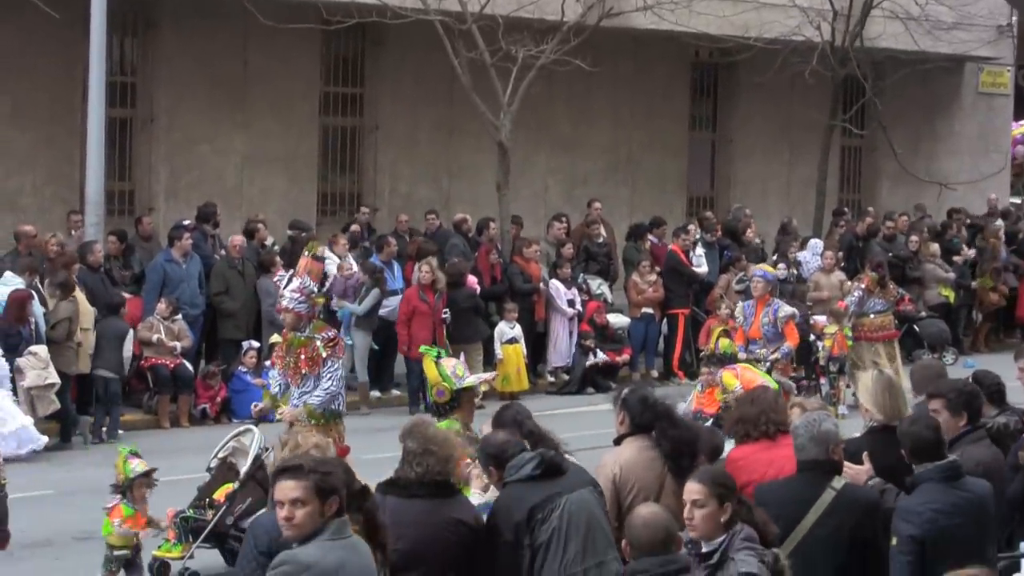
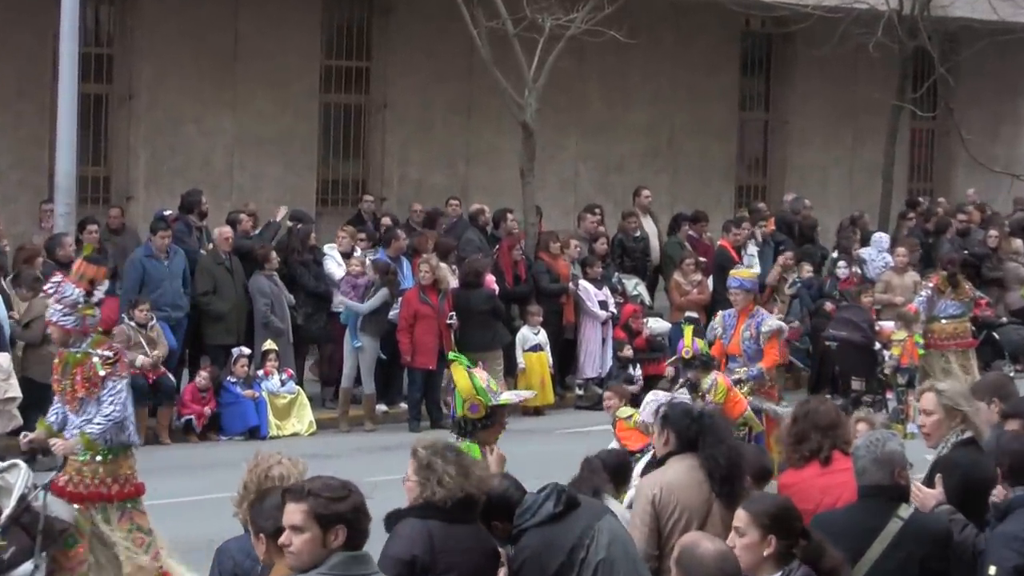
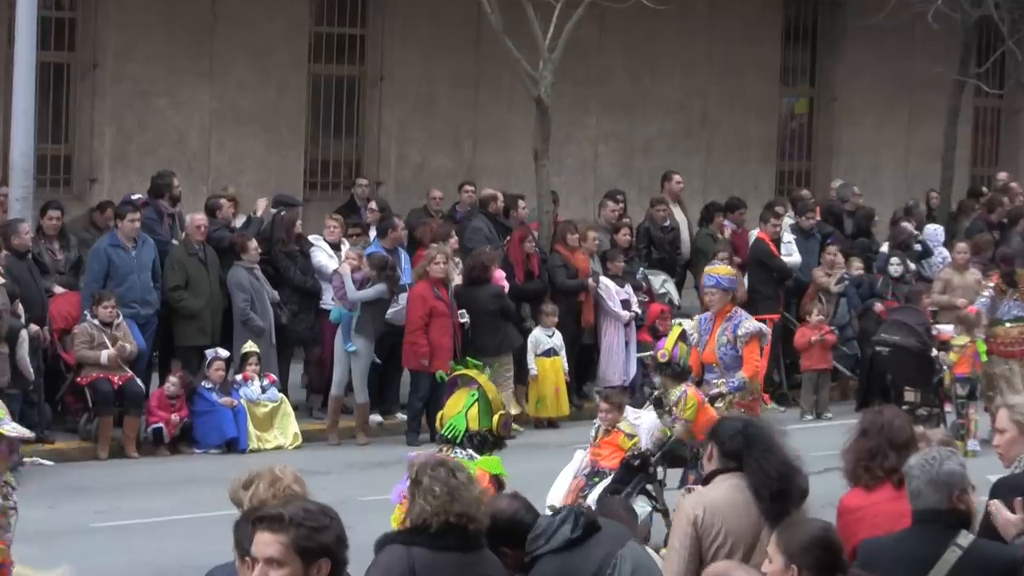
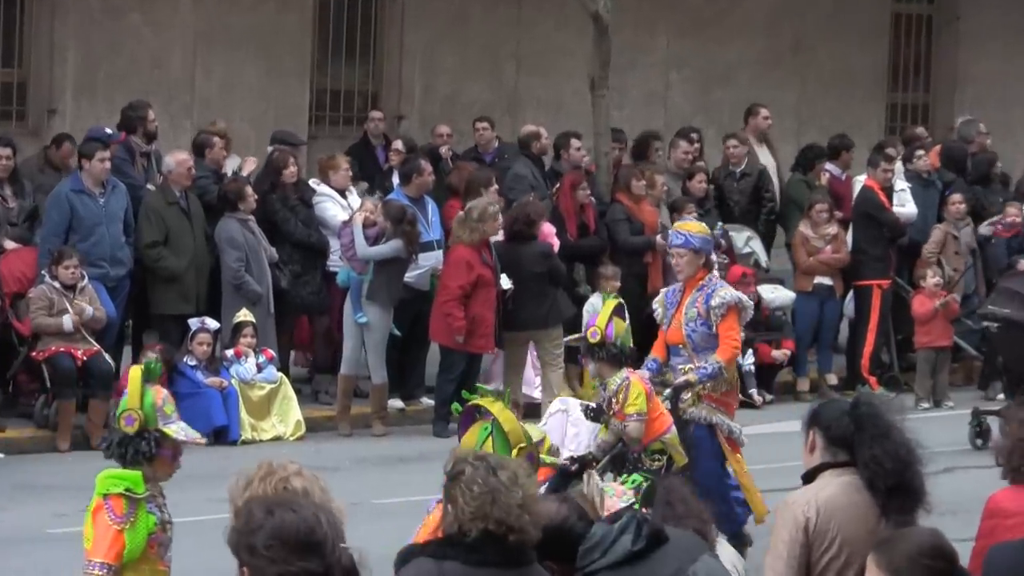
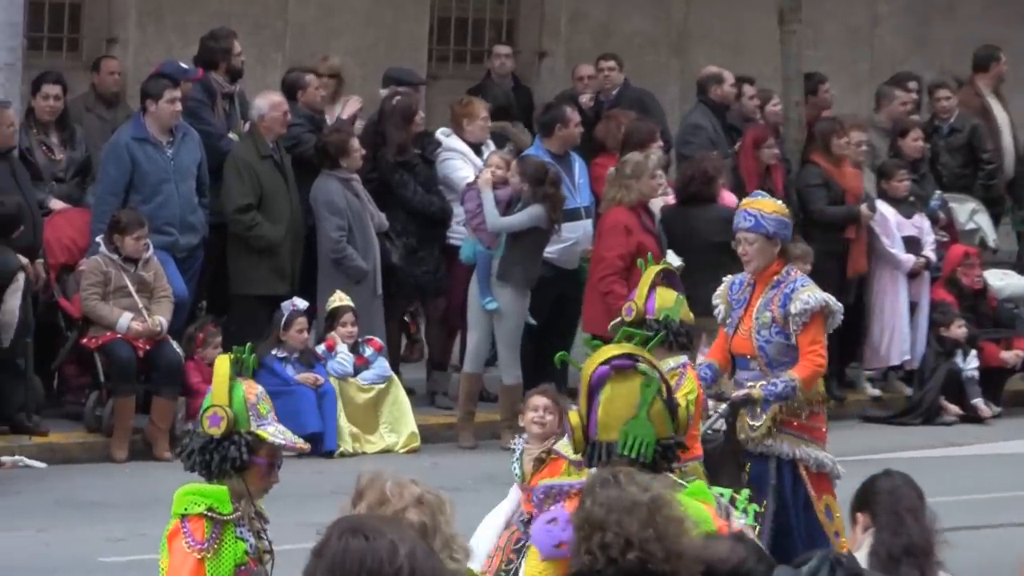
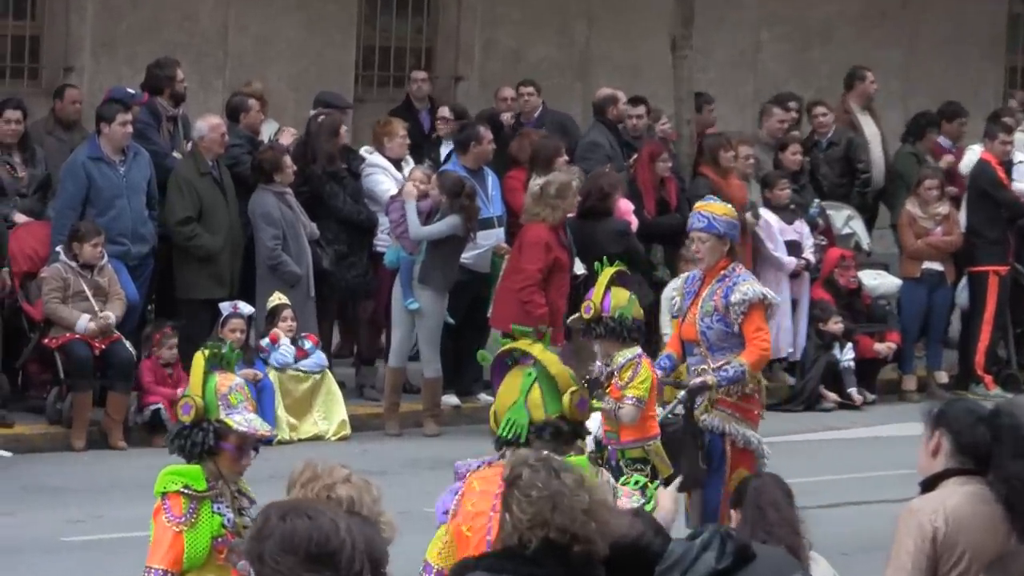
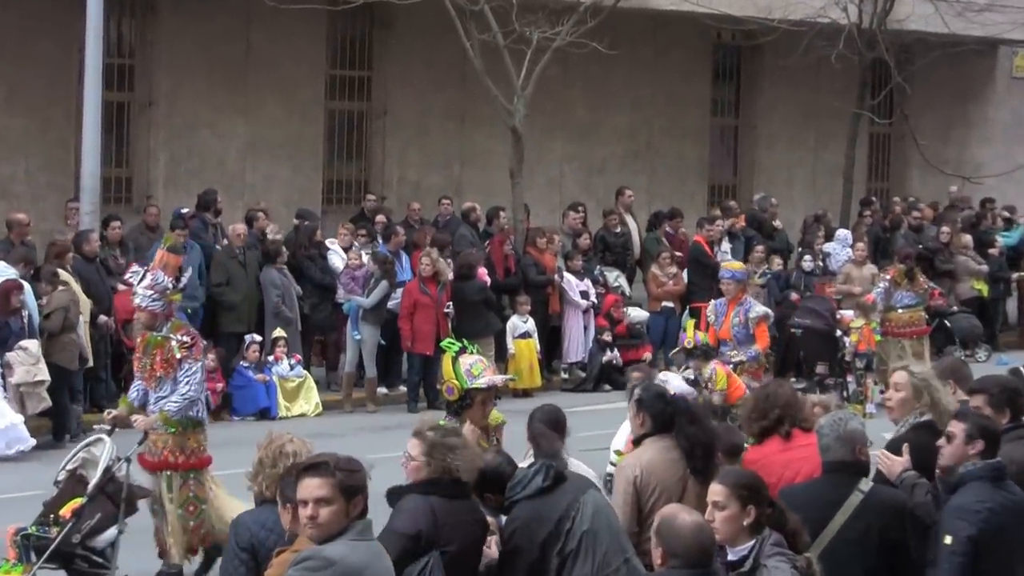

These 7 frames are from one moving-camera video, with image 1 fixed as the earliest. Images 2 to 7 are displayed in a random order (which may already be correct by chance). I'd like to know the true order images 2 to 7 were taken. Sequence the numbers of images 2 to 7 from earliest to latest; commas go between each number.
7, 2, 3, 4, 6, 5
